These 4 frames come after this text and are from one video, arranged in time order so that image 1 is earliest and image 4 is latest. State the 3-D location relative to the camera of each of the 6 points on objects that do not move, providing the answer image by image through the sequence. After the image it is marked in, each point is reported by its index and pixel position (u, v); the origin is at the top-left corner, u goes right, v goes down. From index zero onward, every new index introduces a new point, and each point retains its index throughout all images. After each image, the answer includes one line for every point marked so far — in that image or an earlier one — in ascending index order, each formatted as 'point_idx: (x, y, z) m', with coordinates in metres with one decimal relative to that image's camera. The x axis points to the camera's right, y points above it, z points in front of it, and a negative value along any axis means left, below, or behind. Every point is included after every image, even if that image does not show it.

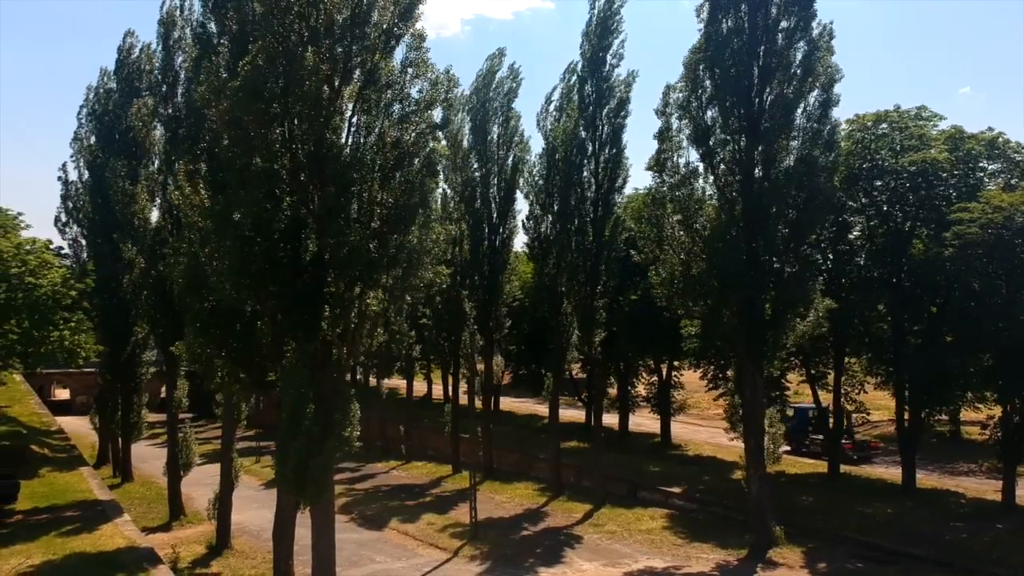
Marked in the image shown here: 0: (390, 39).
0: (-1.8, +3.6, +12.0) m
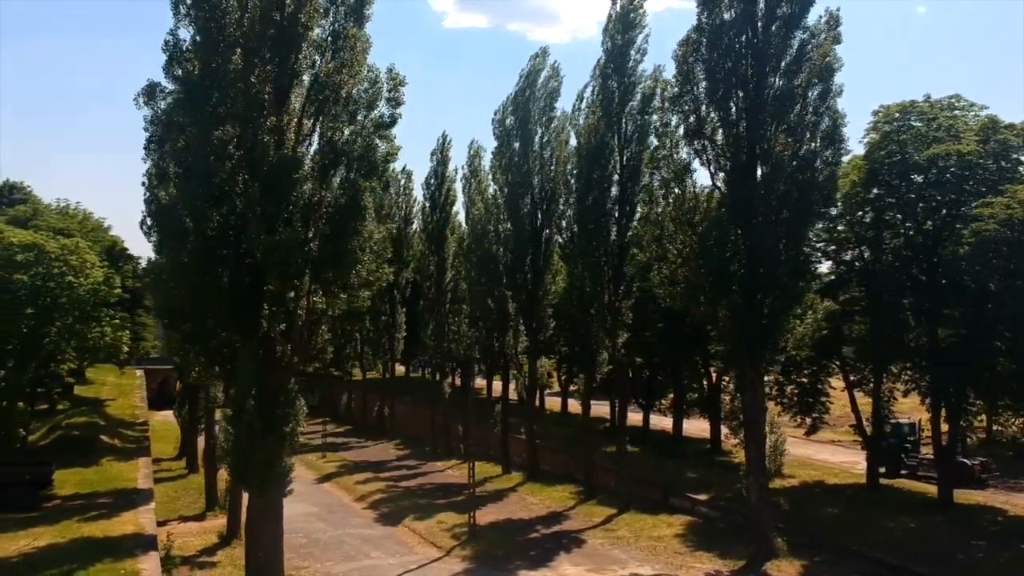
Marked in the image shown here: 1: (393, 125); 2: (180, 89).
0: (-2.6, +3.6, +12.1) m
1: (-1.9, +2.5, +12.5) m
2: (-4.5, +2.7, +11.3) m
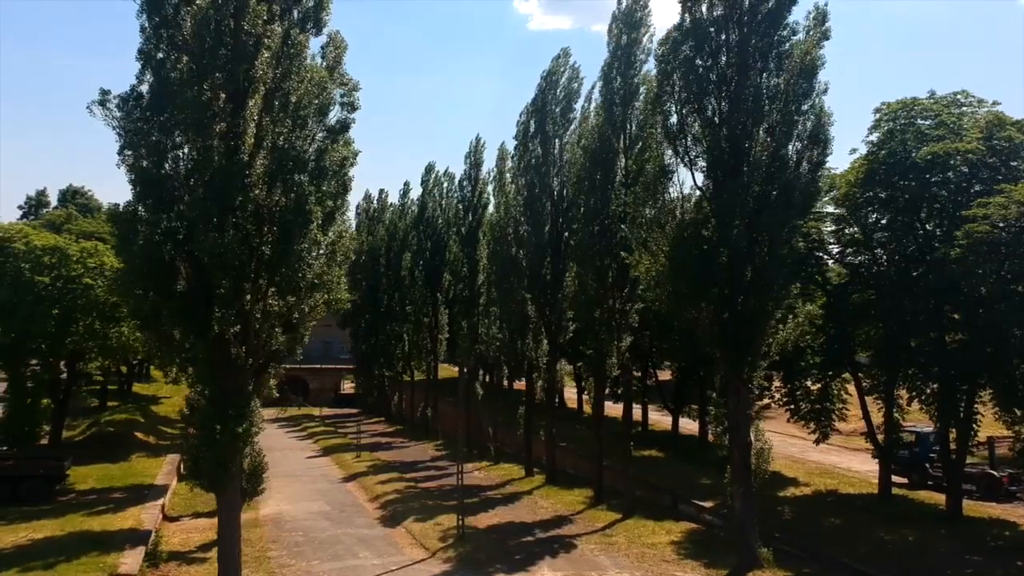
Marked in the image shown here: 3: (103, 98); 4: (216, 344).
0: (-3.3, +3.6, +12.3) m
1: (-2.6, +2.4, +12.6) m
2: (-5.2, +2.7, +11.6) m
3: (-5.4, +2.5, +11.1) m
4: (-4.2, -0.8, +12.0) m
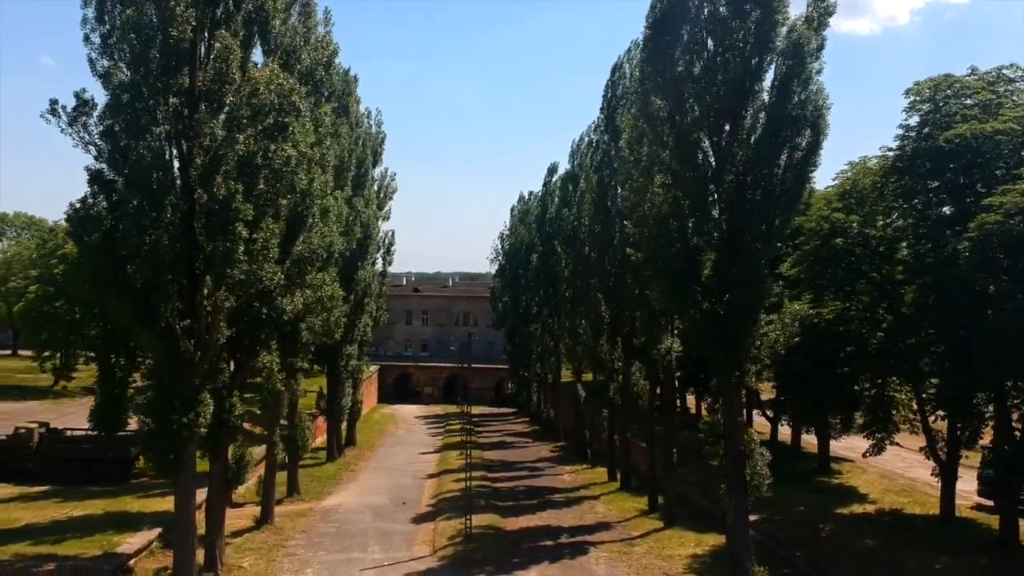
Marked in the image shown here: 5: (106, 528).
0: (-4.3, +3.6, +12.8) m
1: (-3.5, +2.4, +13.0) m
2: (-6.3, +2.7, +12.5) m
3: (-6.6, +2.6, +12.0) m
4: (-5.2, -0.8, +12.7) m
5: (-8.3, -4.9, +17.1) m
